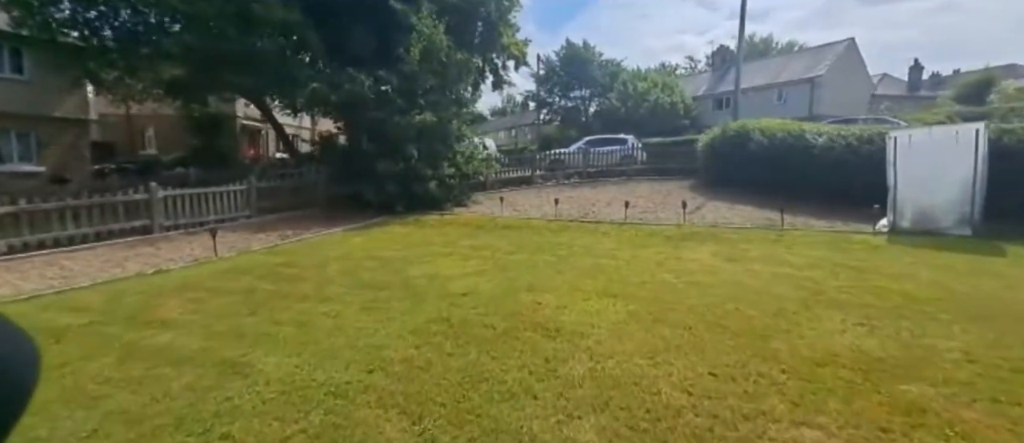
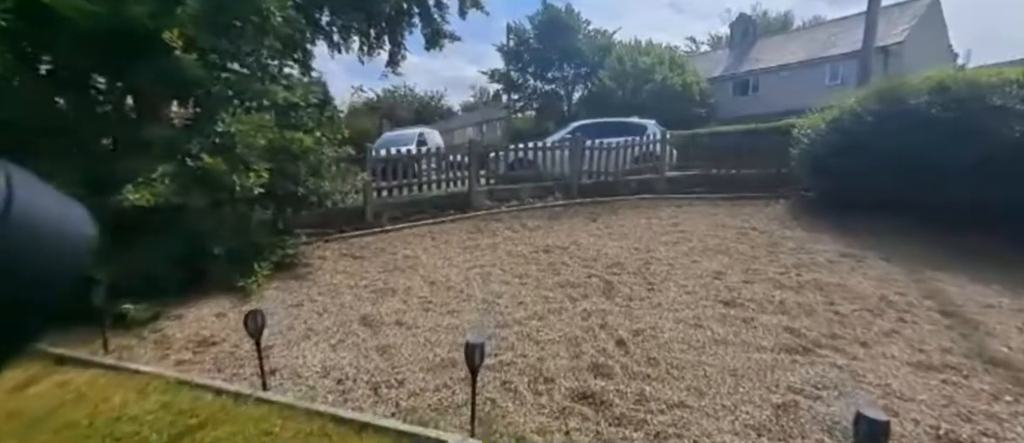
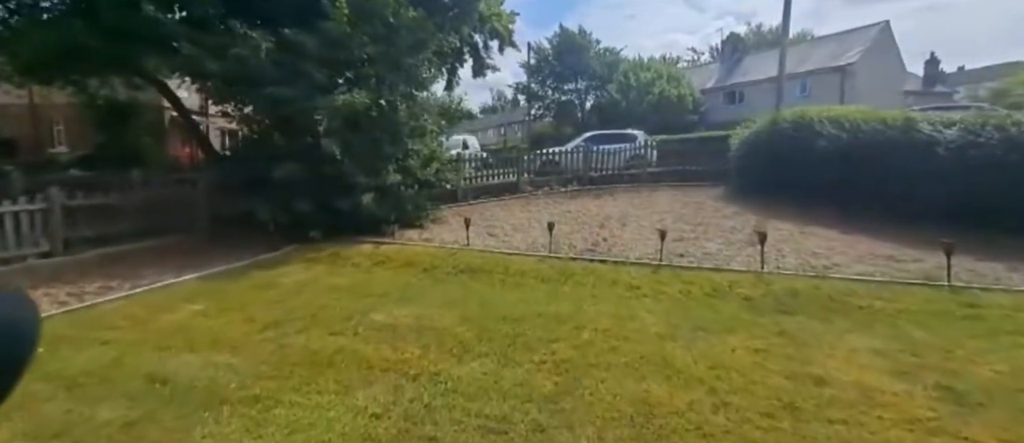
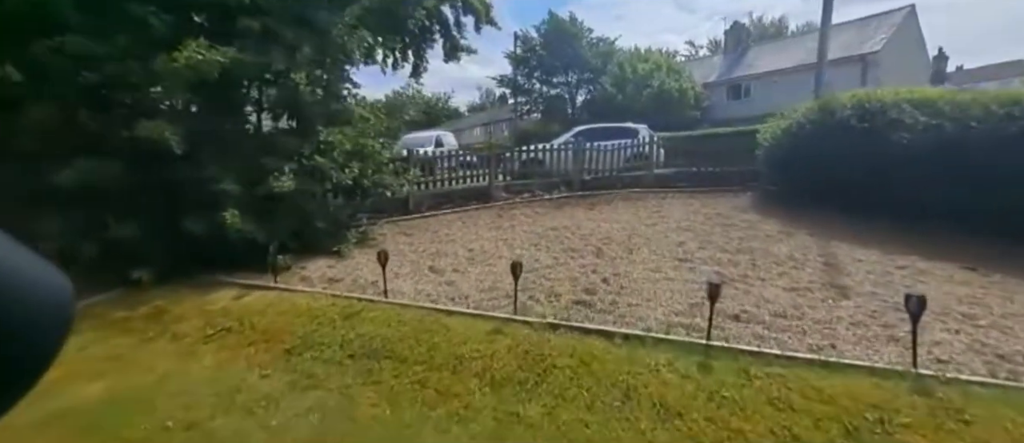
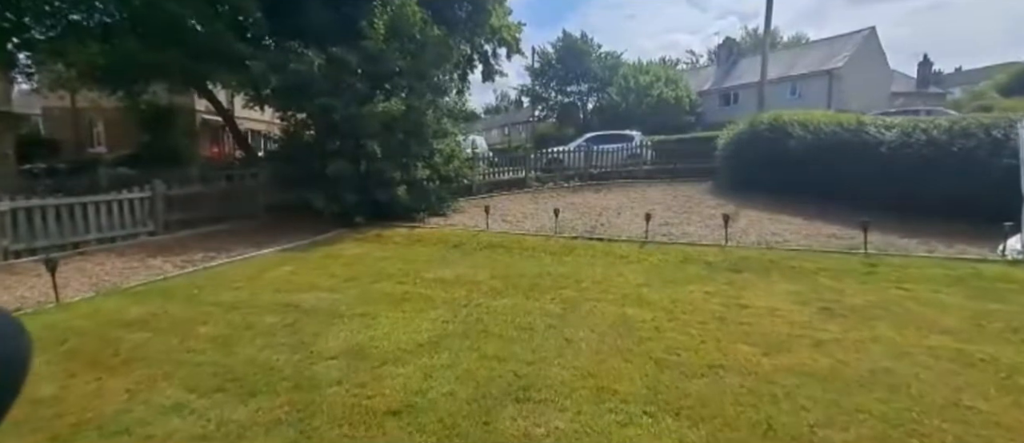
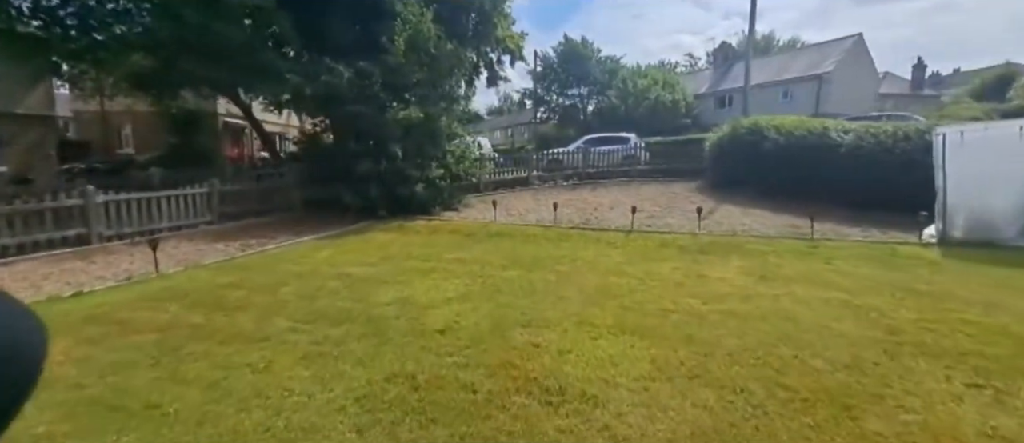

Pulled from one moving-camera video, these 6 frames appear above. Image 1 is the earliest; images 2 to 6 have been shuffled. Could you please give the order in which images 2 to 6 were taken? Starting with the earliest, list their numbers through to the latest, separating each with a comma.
6, 5, 3, 4, 2
